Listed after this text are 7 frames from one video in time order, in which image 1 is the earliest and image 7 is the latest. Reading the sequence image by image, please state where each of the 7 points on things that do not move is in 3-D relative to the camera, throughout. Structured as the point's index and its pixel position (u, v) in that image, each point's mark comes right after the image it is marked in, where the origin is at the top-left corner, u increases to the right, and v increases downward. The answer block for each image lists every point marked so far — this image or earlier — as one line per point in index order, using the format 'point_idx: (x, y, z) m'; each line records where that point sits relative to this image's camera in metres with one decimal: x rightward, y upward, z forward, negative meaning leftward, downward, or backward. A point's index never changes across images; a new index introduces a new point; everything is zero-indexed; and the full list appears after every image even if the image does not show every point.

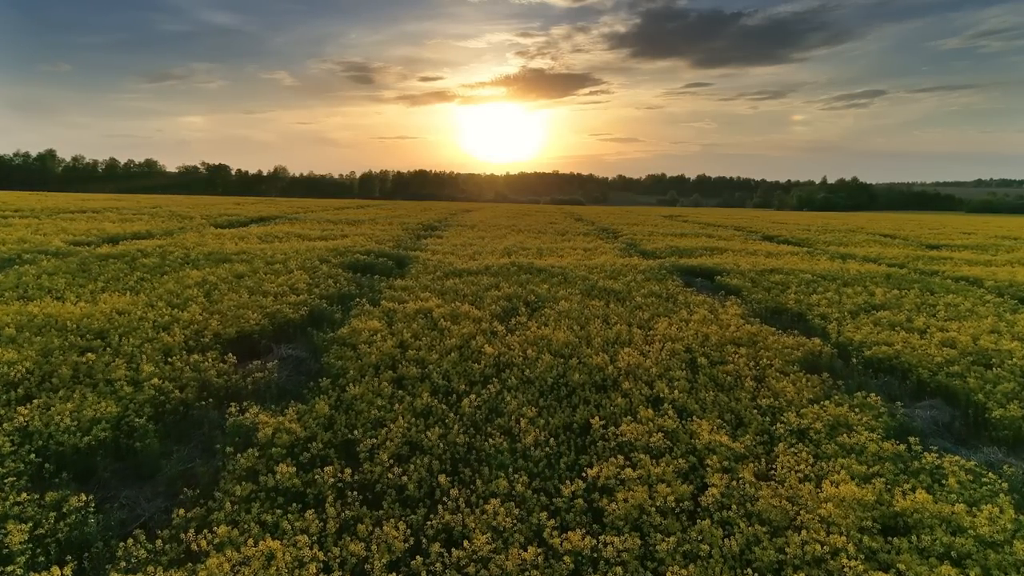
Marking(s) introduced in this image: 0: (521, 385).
0: (+0.2, -2.5, +14.5) m
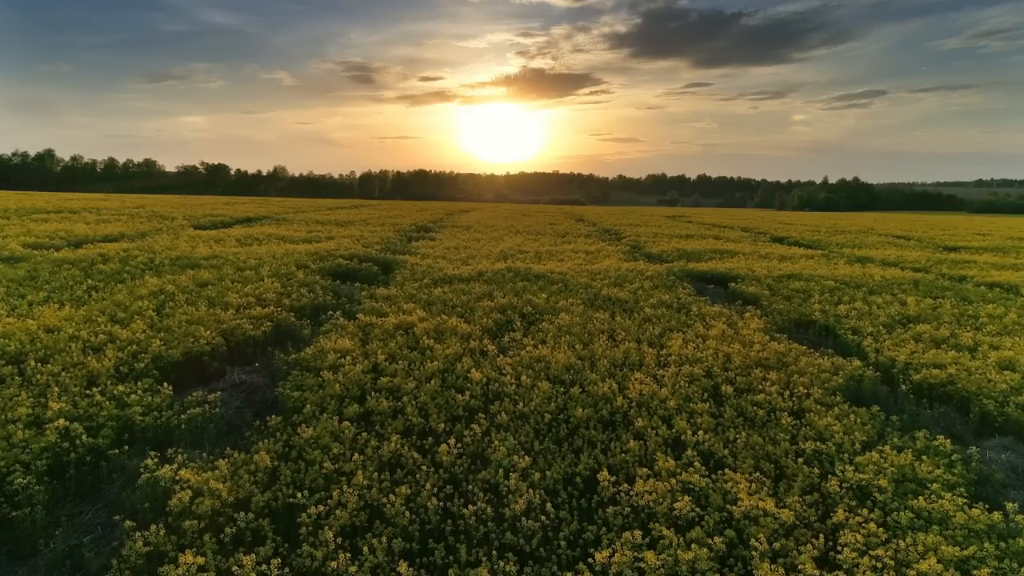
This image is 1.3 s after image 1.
0: (0.0, -2.8, +12.1) m
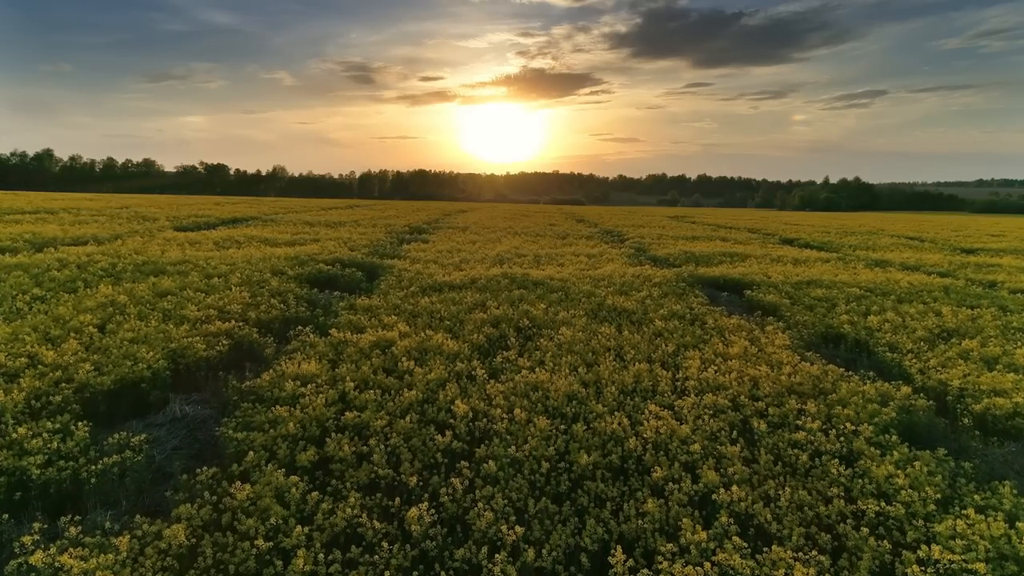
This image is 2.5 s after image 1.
0: (-0.2, -3.2, +9.9) m
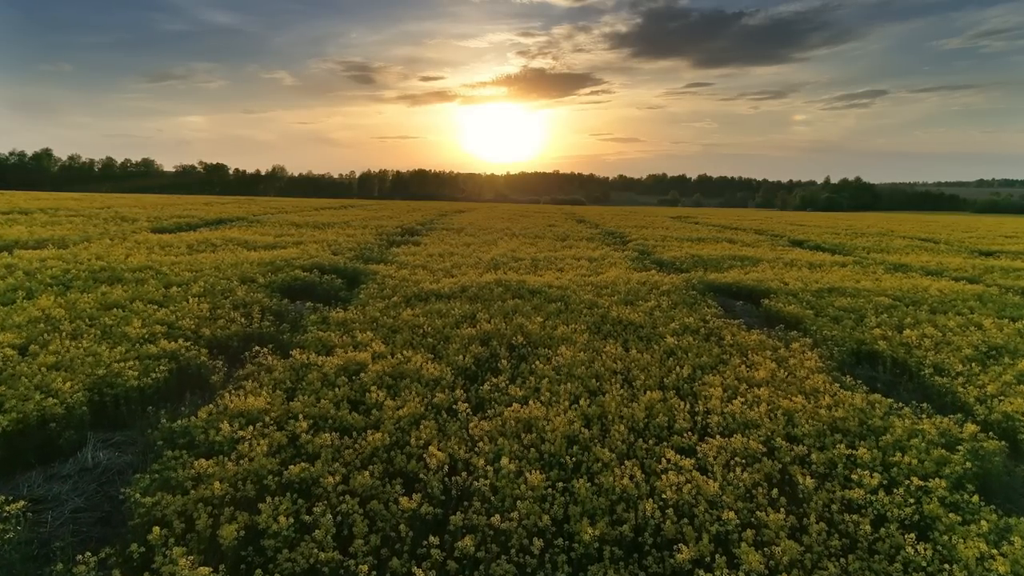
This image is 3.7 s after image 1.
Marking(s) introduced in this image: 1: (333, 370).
0: (-0.4, -3.5, +7.7) m
1: (-4.1, -1.9, +13.3) m
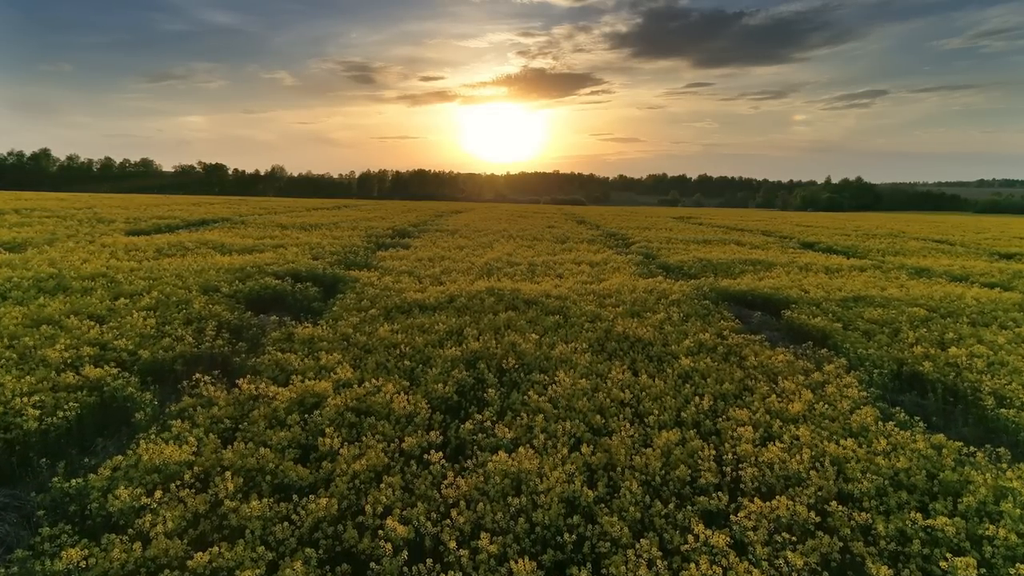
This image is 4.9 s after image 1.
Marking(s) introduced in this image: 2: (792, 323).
0: (-0.6, -3.9, +5.4) m
1: (-4.4, -2.2, +11.1) m
2: (+9.3, -1.2, +19.1) m
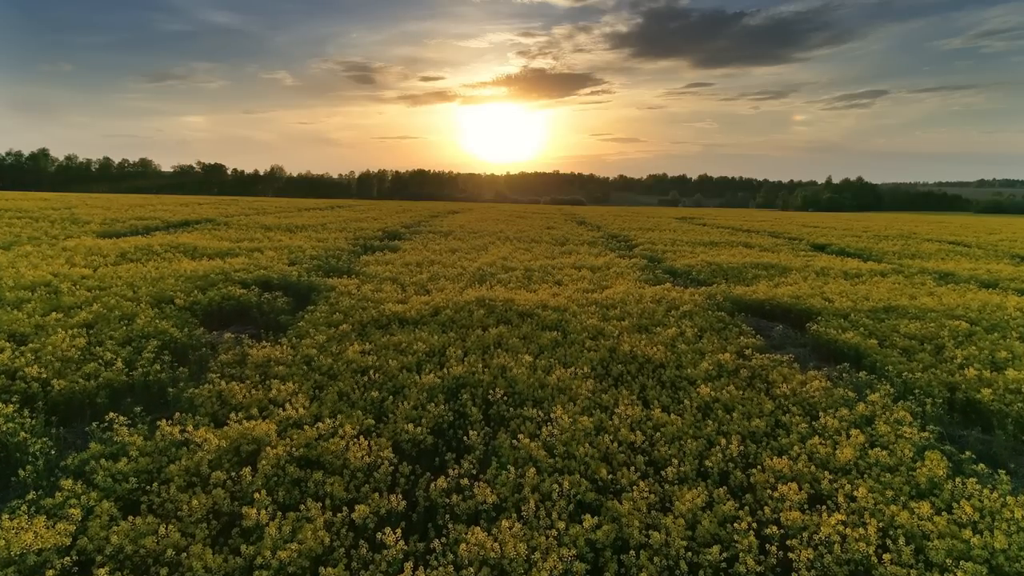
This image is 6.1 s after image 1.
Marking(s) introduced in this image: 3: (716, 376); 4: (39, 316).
0: (-0.9, -4.2, +3.2) m
1: (-4.6, -2.6, +8.9) m
2: (+9.1, -1.5, +16.9) m
3: (+4.8, -2.1, +13.5) m
4: (-12.0, -0.7, +14.7) m
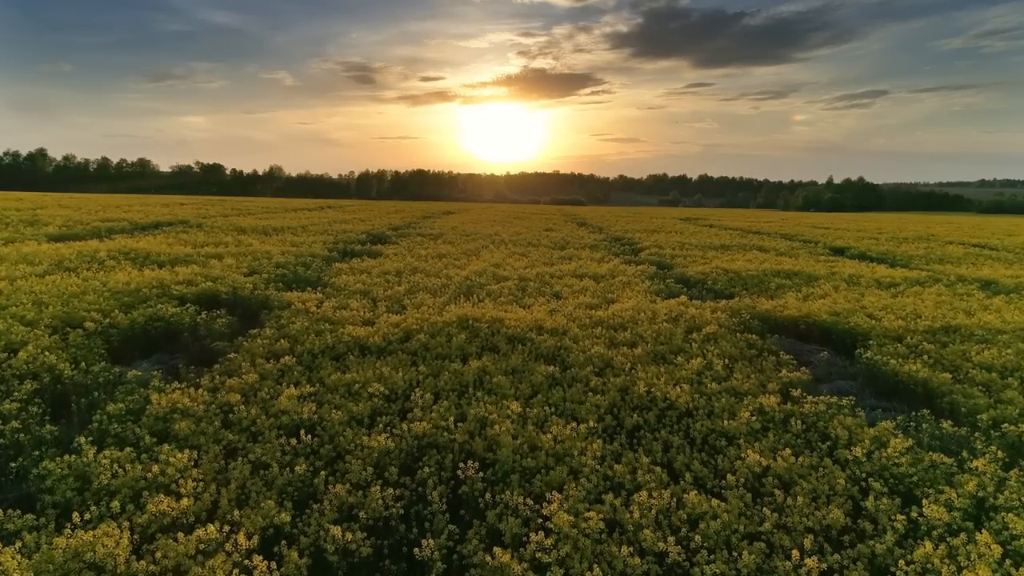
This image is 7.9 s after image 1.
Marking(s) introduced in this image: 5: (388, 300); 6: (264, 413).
0: (-1.2, -4.7, +0.1) m
1: (-4.9, -3.1, +5.7) m
2: (+8.8, -2.0, +13.8) m
3: (+4.5, -2.5, +10.3) m
4: (-12.3, -1.2, +11.5) m
5: (-3.9, -0.4, +18.2) m
6: (-4.3, -2.1, +10.0) m
